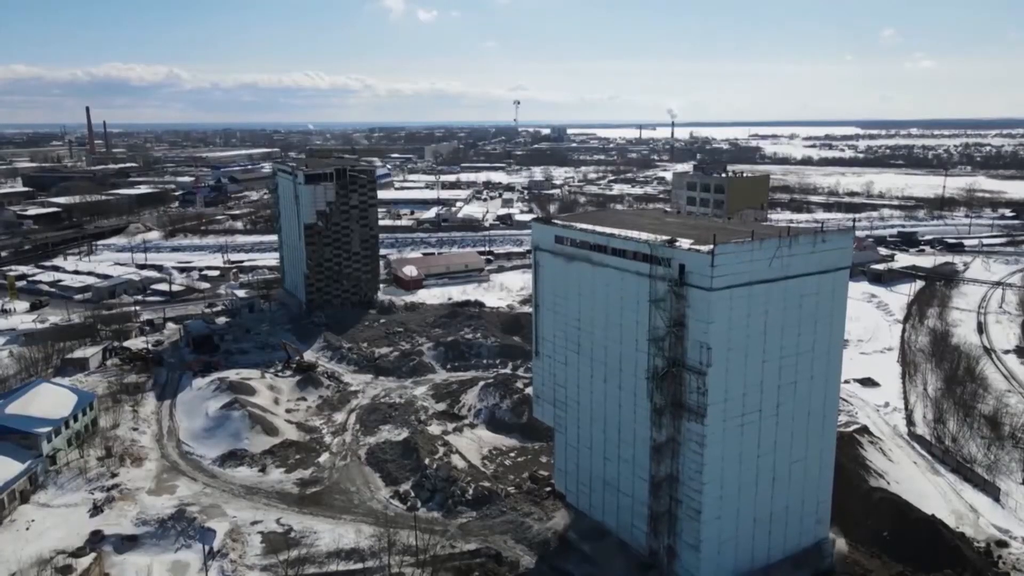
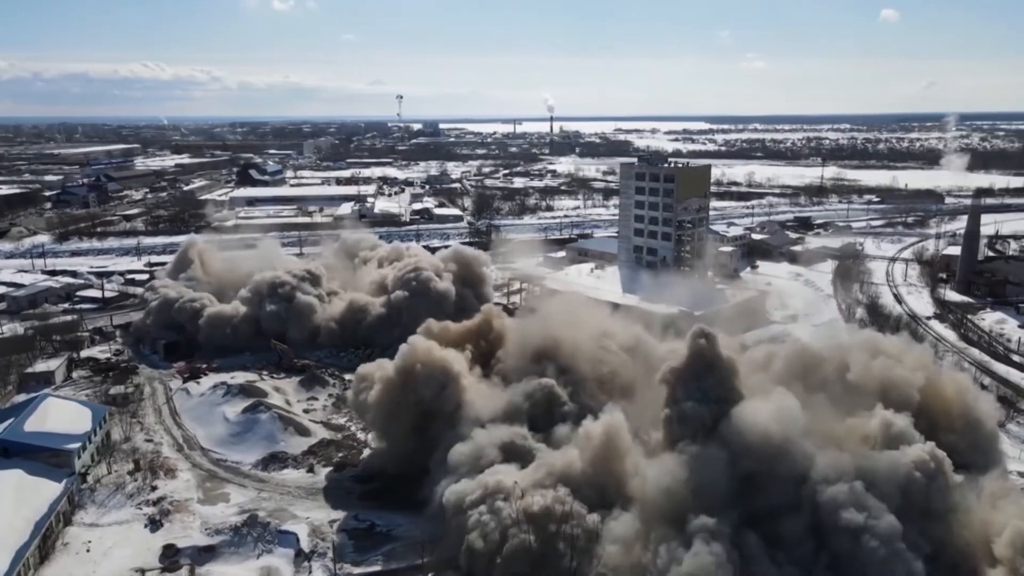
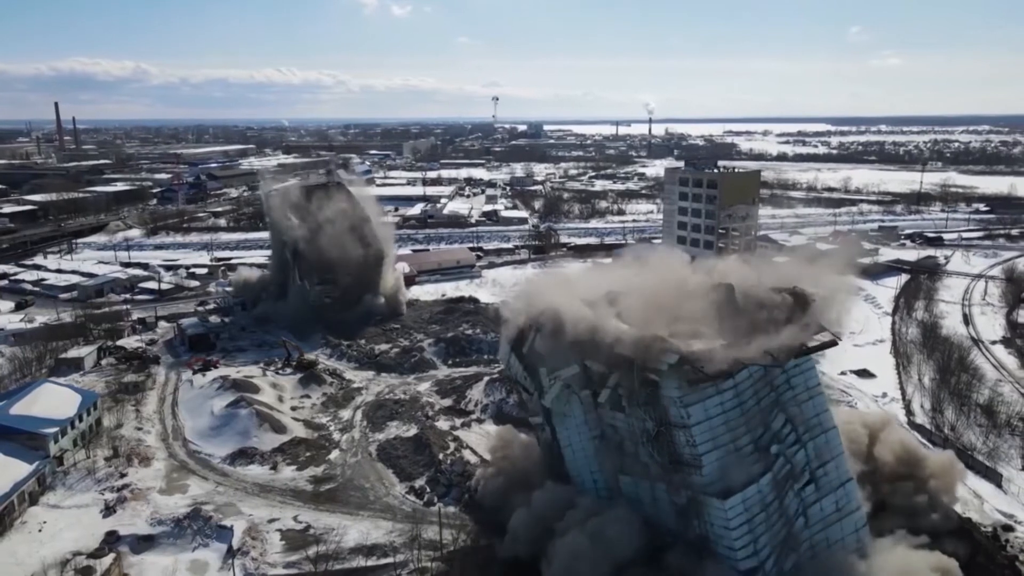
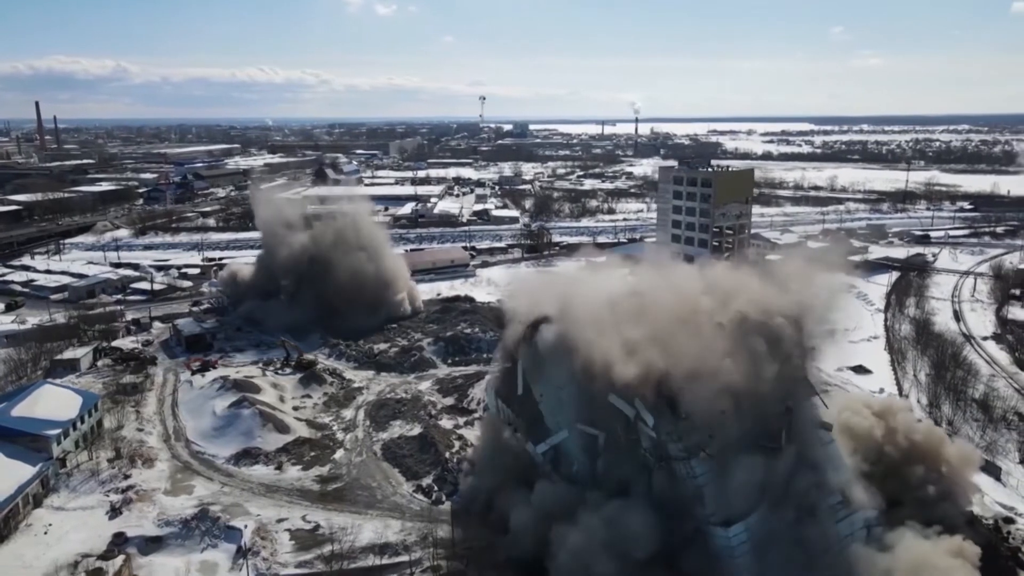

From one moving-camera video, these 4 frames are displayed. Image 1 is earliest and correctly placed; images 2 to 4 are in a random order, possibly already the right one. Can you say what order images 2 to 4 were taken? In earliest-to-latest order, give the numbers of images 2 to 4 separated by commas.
3, 4, 2
